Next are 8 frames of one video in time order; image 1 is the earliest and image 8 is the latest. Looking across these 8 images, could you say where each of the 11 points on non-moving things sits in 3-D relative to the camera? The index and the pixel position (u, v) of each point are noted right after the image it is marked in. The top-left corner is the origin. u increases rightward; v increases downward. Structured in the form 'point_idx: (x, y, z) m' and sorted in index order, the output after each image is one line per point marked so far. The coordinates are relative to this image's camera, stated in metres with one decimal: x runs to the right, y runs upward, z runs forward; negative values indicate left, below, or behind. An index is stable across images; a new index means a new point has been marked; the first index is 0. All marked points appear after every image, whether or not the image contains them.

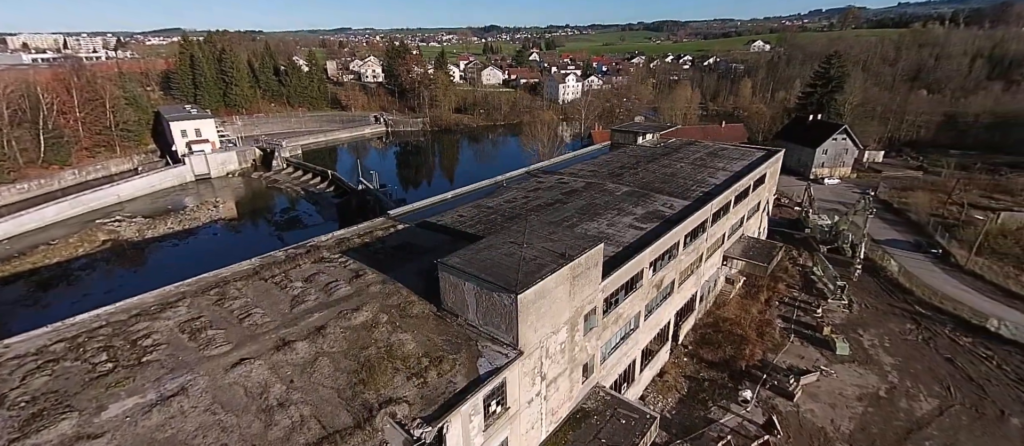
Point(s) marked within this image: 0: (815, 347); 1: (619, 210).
0: (+8.7, -3.6, +12.9) m
1: (+3.0, +0.4, +12.7) m
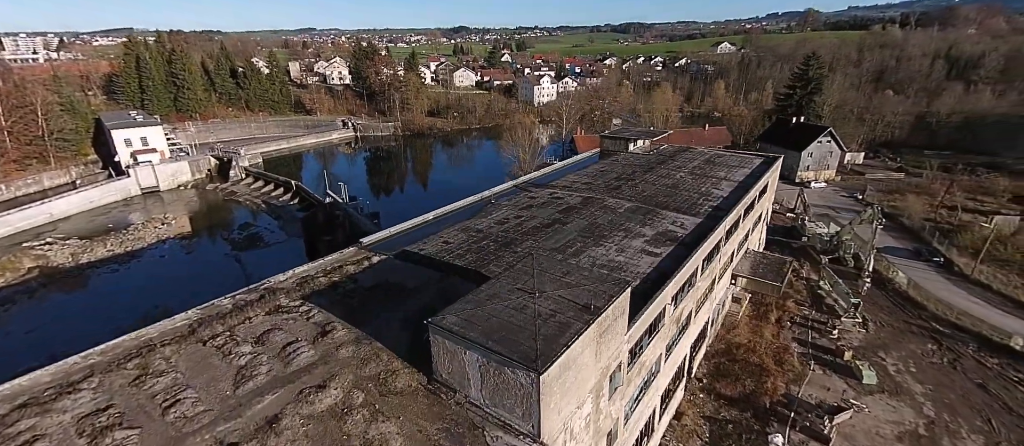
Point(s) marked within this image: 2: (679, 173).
0: (+8.6, -4.0, +11.8) m
1: (+2.9, -0.2, +11.2) m
2: (+6.2, +1.8, +16.3) m
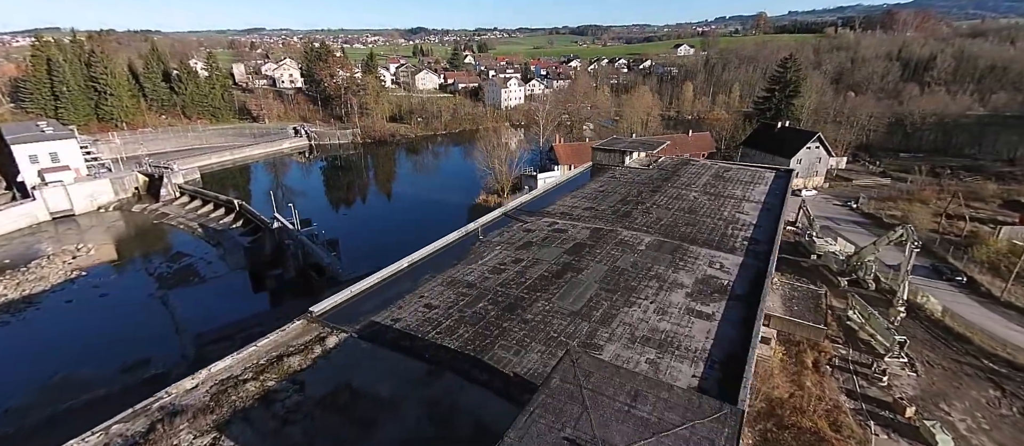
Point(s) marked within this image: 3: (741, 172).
0: (+8.7, -4.8, +9.8) m
1: (+2.9, -1.1, +8.8) m
2: (+5.7, +0.9, +14.2) m
3: (+8.3, +1.7, +16.3) m
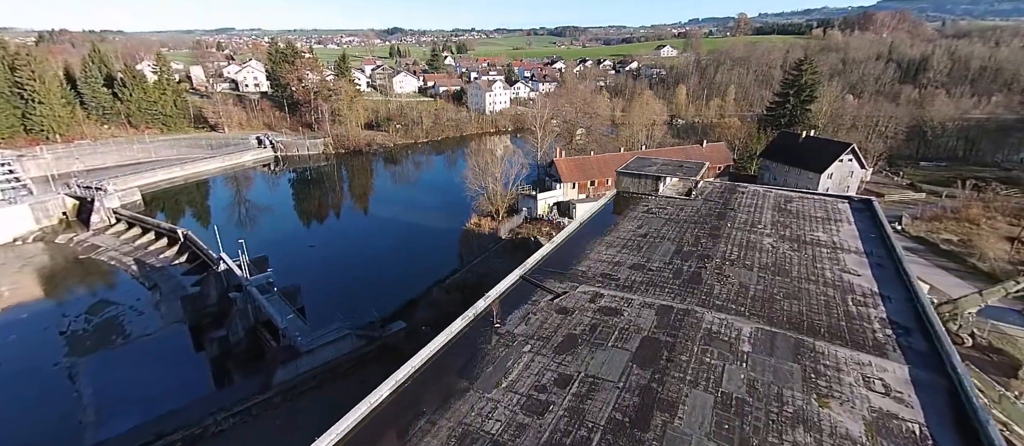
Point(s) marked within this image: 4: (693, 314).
0: (+9.3, -6.0, +6.6) m
1: (+3.5, -2.4, +5.4) m
2: (+6.1, -0.4, +10.9) m
3: (+8.6, +0.5, +13.0) m
4: (+3.1, -1.6, +7.6) m
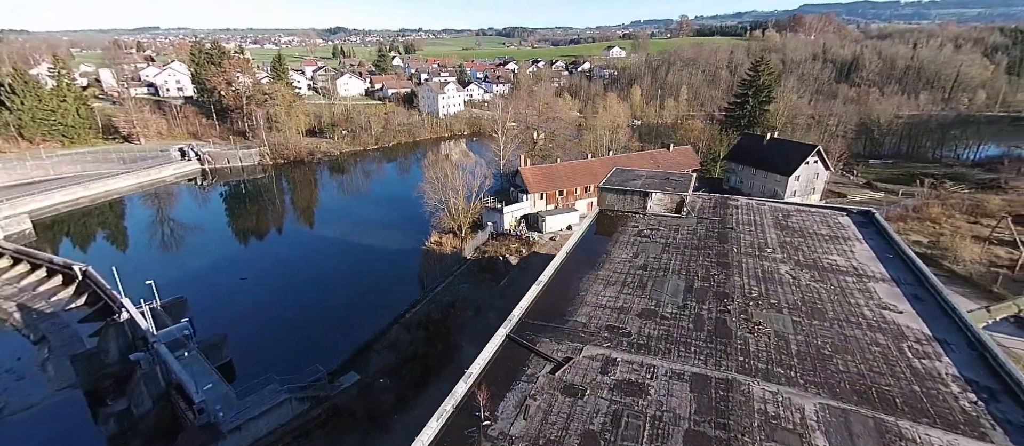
0: (+9.5, -6.4, +5.5) m
1: (+3.7, -3.0, +3.8) m
2: (+5.6, -0.9, +9.5) m
3: (+7.8, +0.1, +11.9) m
4: (+3.0, -2.2, +5.9) m
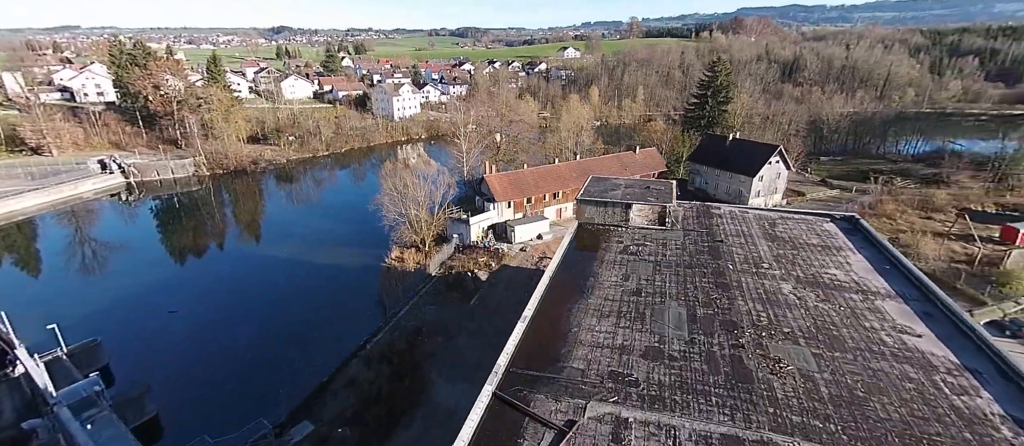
0: (+9.6, -6.5, +5.2) m
1: (+3.9, -3.4, +2.9) m
2: (+5.2, -1.2, +8.7) m
3: (+7.2, -0.2, +11.4) m
4: (+2.9, -2.6, +5.0) m
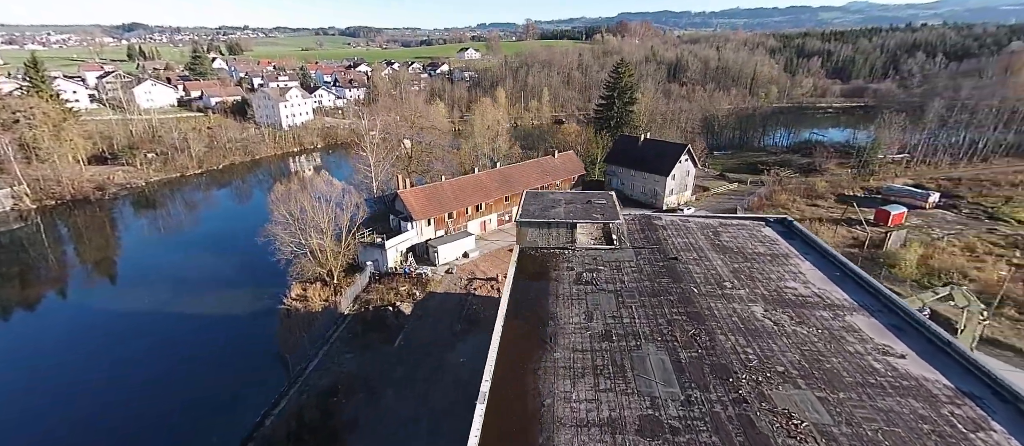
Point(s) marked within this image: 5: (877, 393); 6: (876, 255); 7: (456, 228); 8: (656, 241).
0: (+9.6, -6.5, +5.5) m
1: (+4.3, -3.7, +2.0) m
2: (+4.3, -1.5, +8.0) m
3: (+5.6, -0.4, +11.0) m
4: (+2.9, -3.0, +3.9) m
5: (+4.9, -2.3, +6.0) m
6: (+14.7, -1.2, +18.0) m
7: (-2.5, -0.2, +19.7) m
8: (+3.4, -0.4, +10.6) m
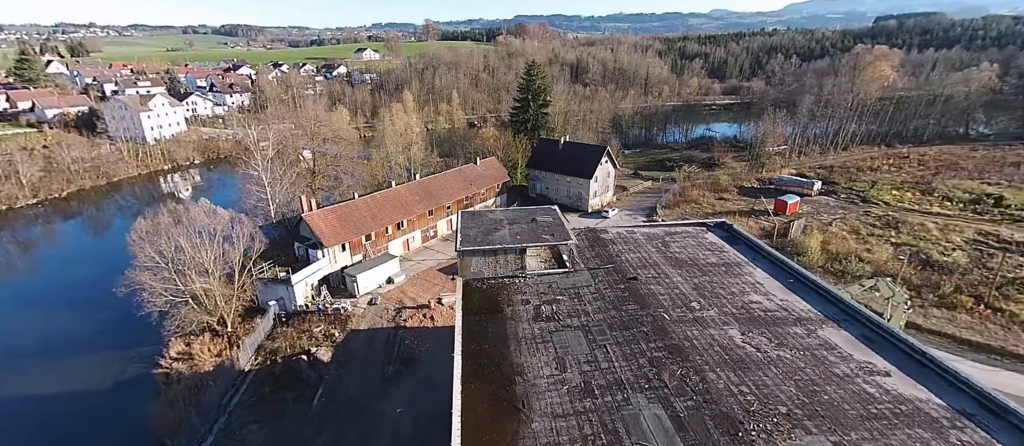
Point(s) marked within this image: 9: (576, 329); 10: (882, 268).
0: (+9.6, -6.4, +5.9) m
1: (+4.9, -4.0, +1.6) m
2: (+3.5, -1.8, +7.4) m
3: (+4.2, -0.6, +10.6) m
4: (+3.1, -3.4, +3.1) m
5: (+4.6, -2.5, +5.5) m
6: (+11.8, -0.9, +19.3) m
7: (-5.4, -1.1, +17.5) m
8: (+2.1, -0.8, +9.8) m
9: (+1.0, -1.8, +7.5) m
10: (+14.4, -1.7, +17.5) m
